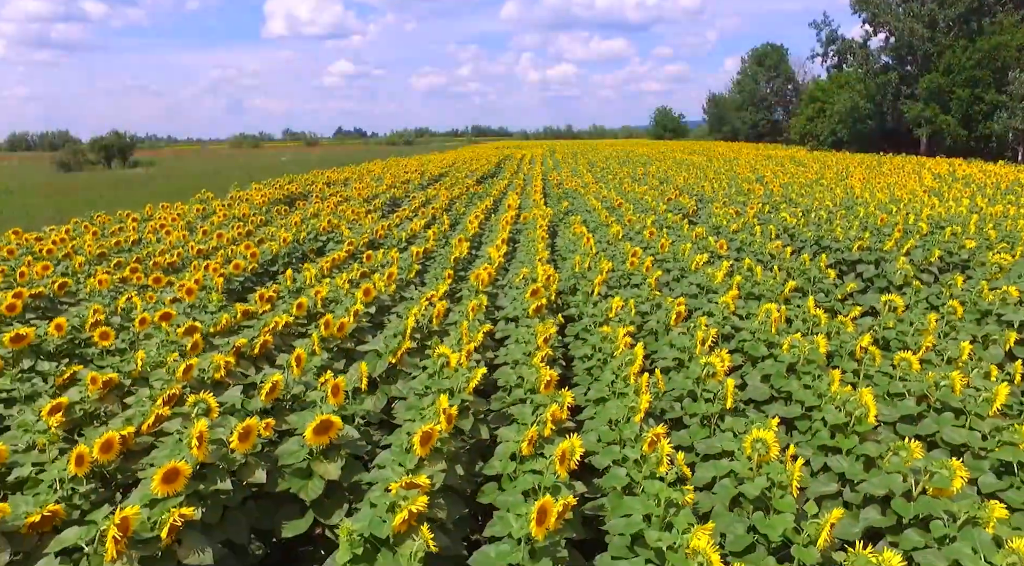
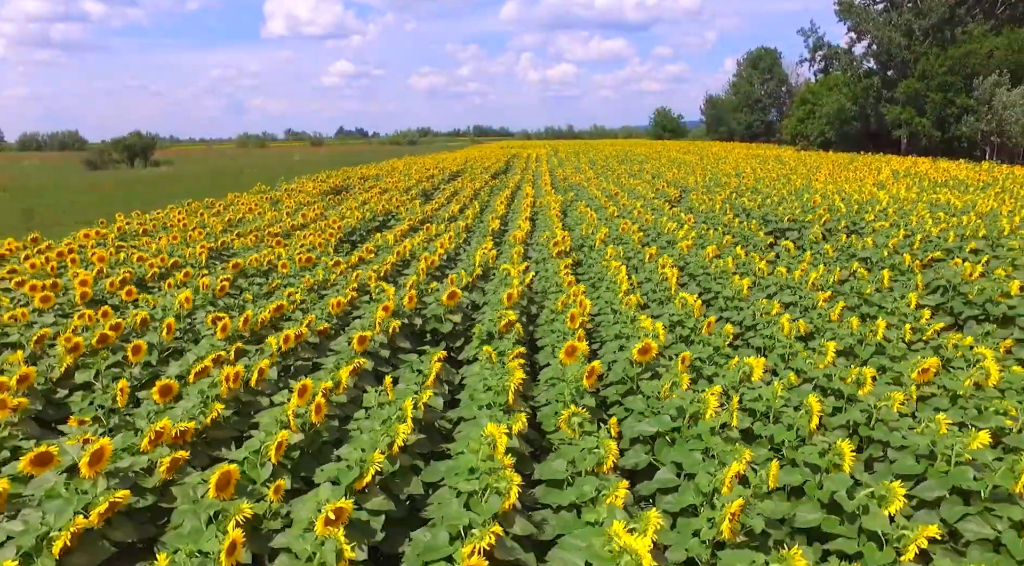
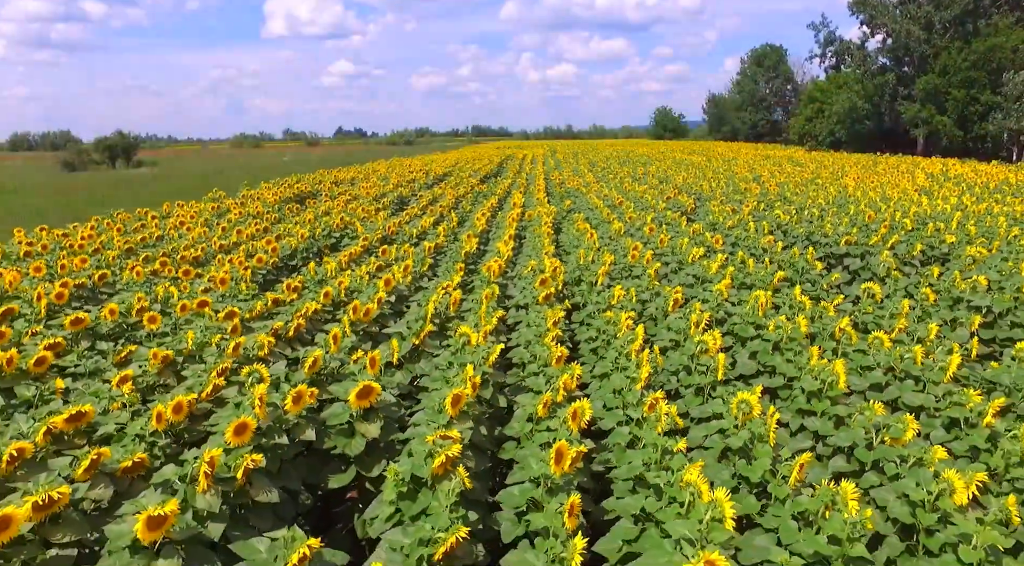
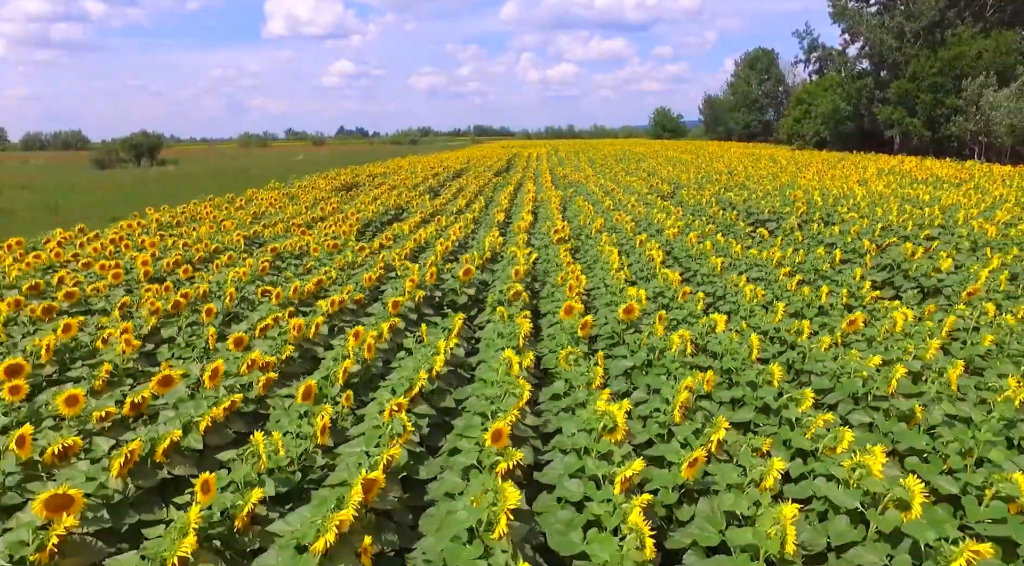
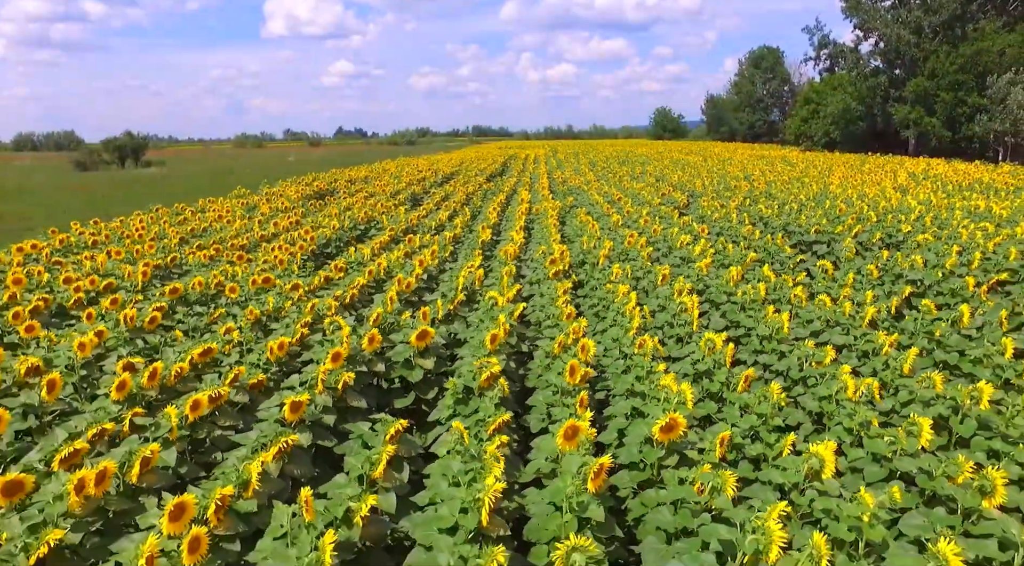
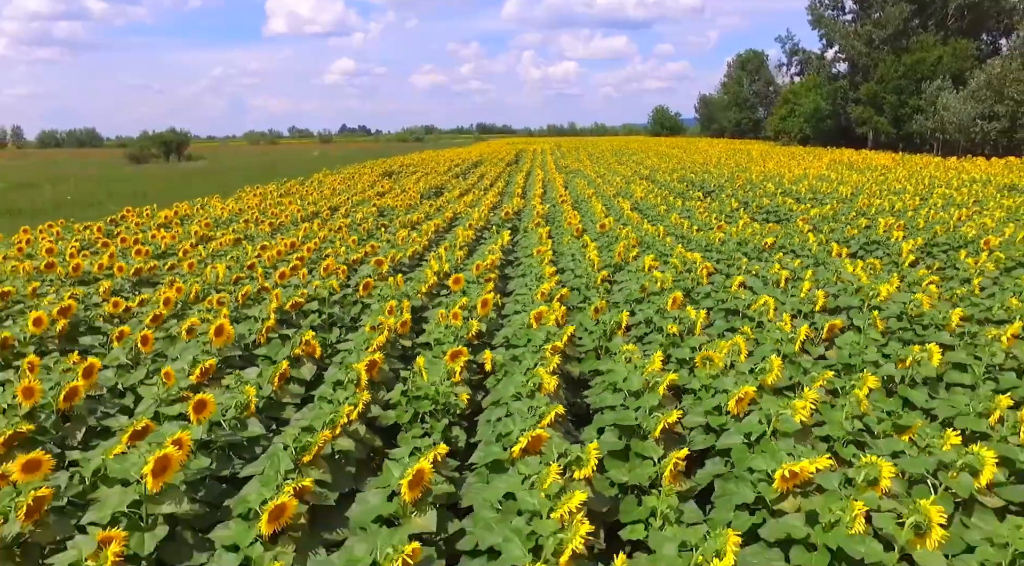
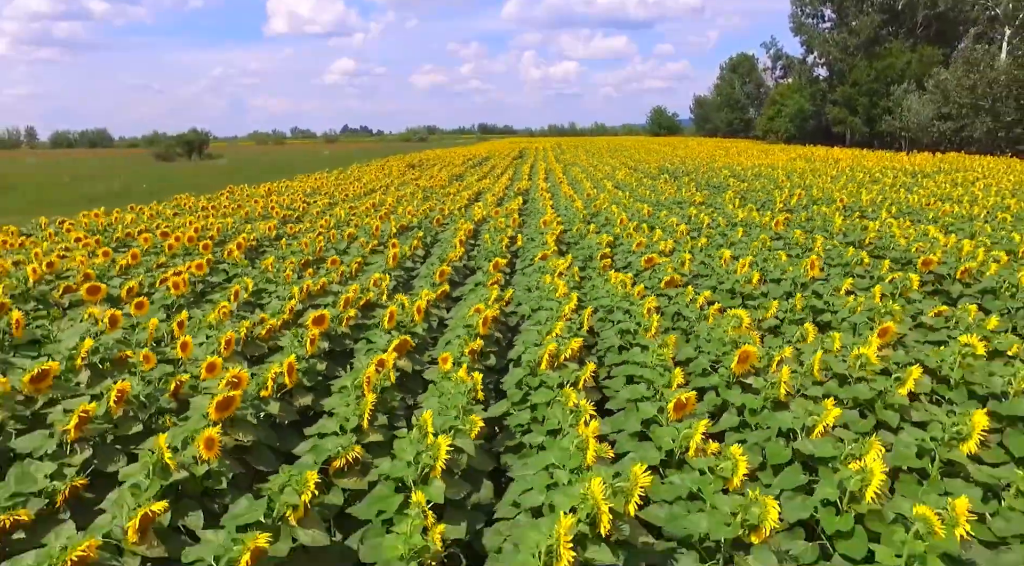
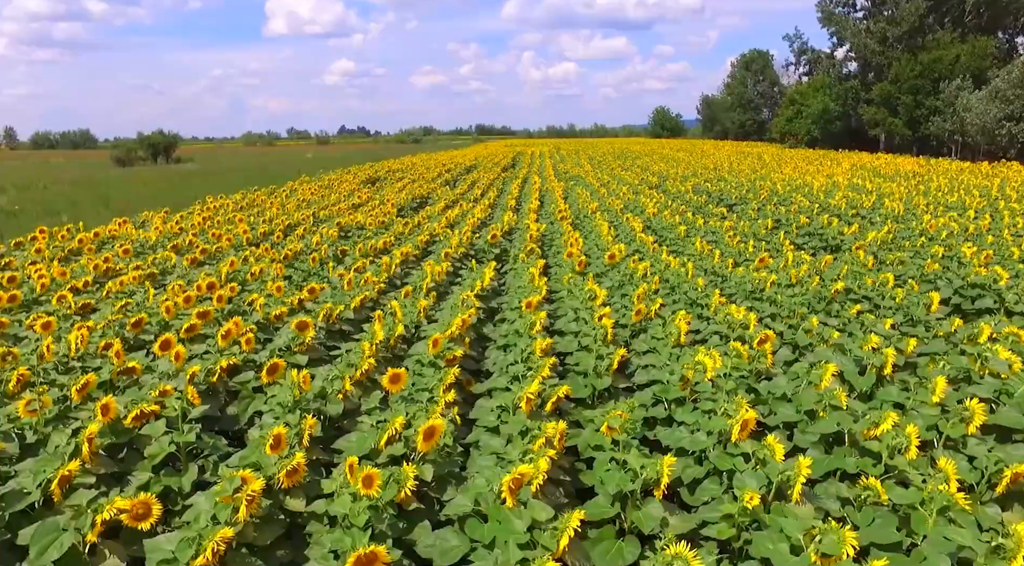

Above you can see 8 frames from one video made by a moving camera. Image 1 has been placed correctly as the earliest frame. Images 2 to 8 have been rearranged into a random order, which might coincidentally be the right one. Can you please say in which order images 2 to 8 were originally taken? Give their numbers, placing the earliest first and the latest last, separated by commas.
3, 5, 2, 4, 8, 6, 7
